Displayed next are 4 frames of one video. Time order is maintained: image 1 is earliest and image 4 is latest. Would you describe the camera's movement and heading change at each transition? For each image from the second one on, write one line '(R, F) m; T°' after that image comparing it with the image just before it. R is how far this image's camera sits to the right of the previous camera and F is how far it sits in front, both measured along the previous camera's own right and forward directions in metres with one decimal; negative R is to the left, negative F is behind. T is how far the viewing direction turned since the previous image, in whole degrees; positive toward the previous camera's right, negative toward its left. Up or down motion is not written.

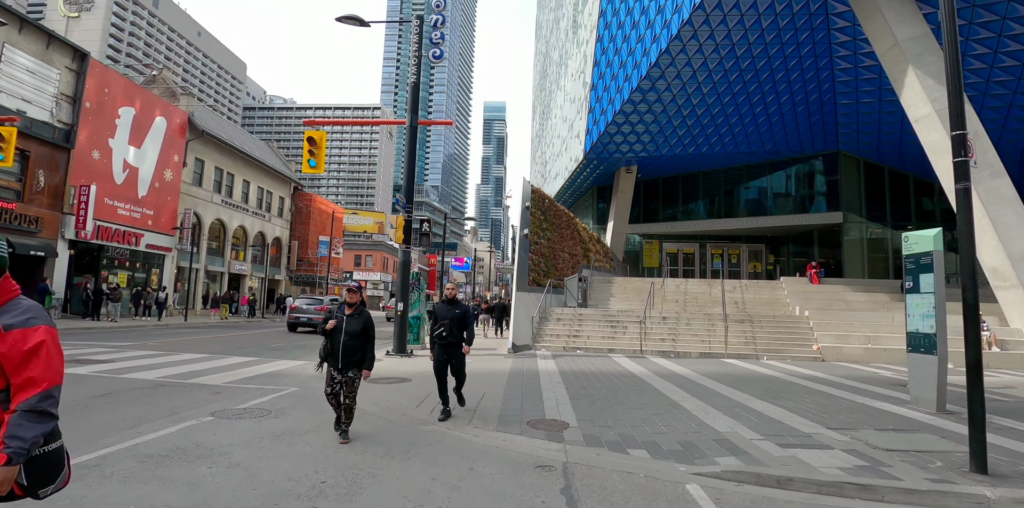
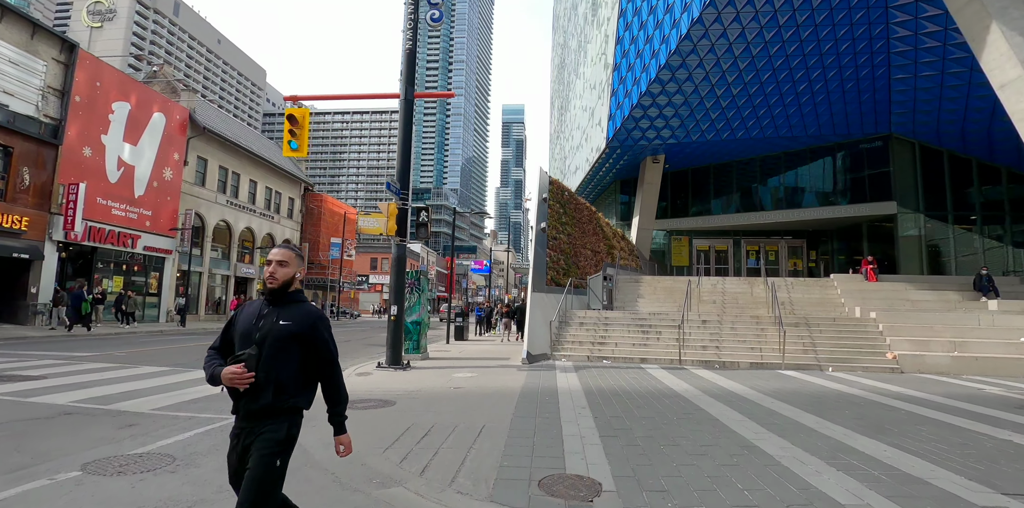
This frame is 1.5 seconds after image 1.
(+0.2, +2.2) m; -2°
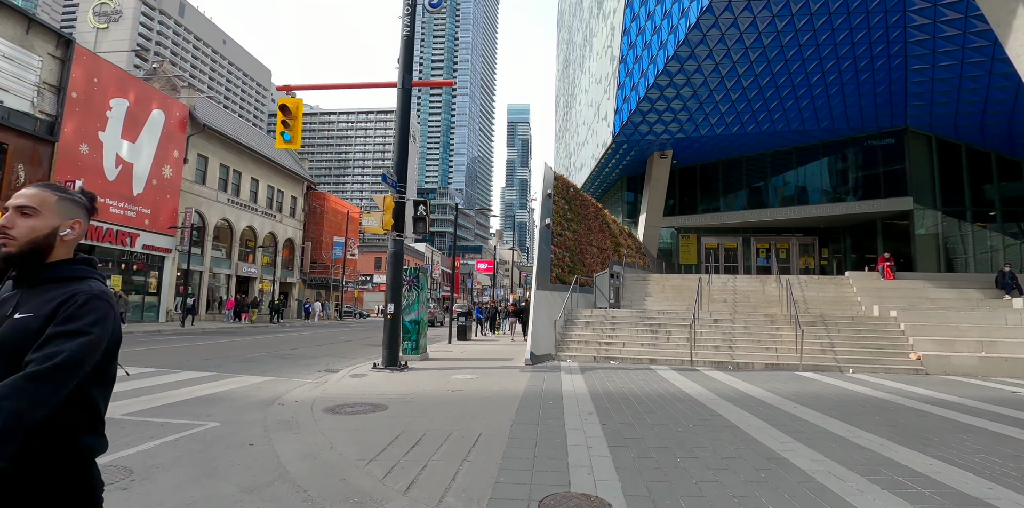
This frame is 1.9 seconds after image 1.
(+0.1, +0.6) m; -1°
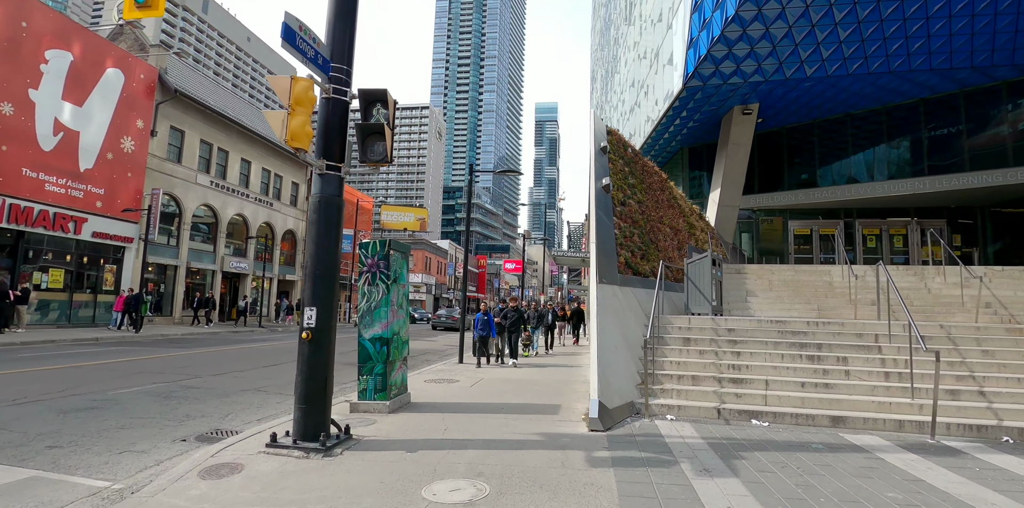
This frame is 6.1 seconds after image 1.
(-0.3, +6.0) m; -3°
